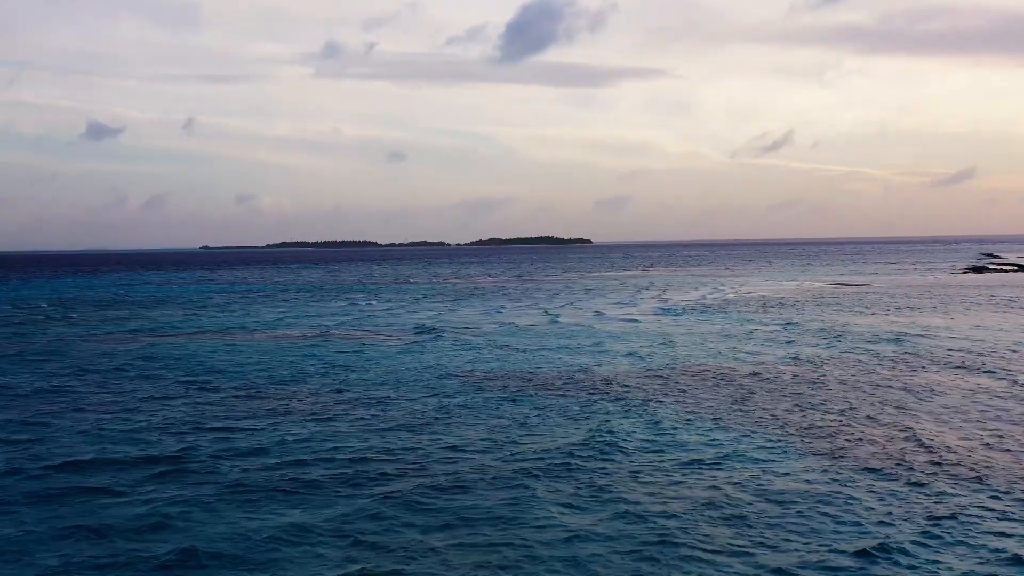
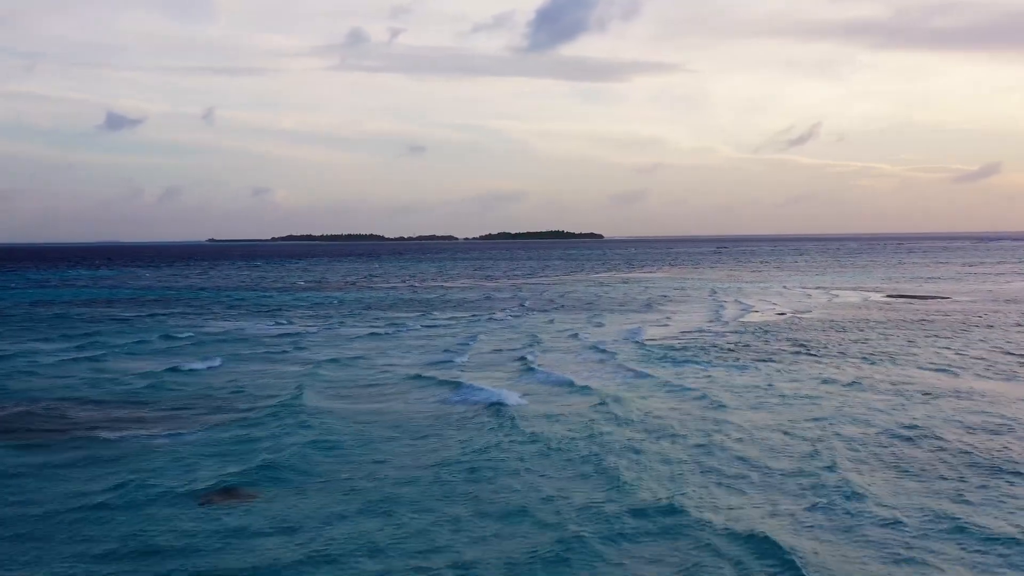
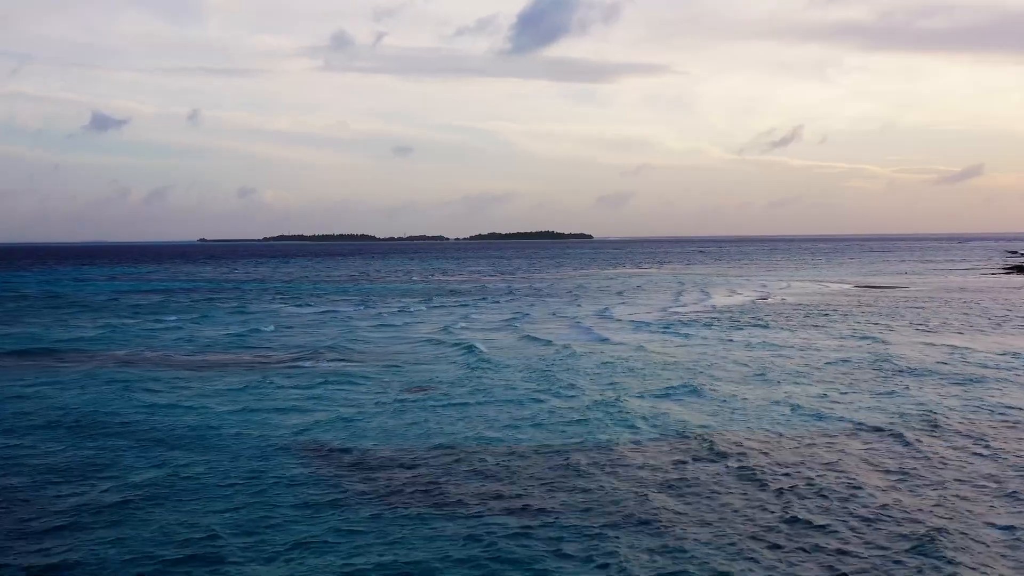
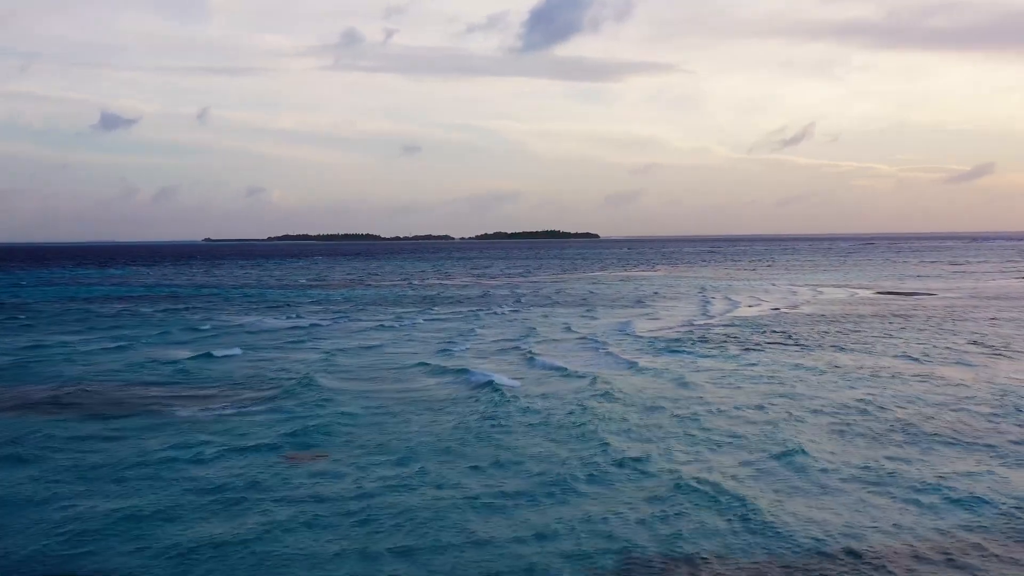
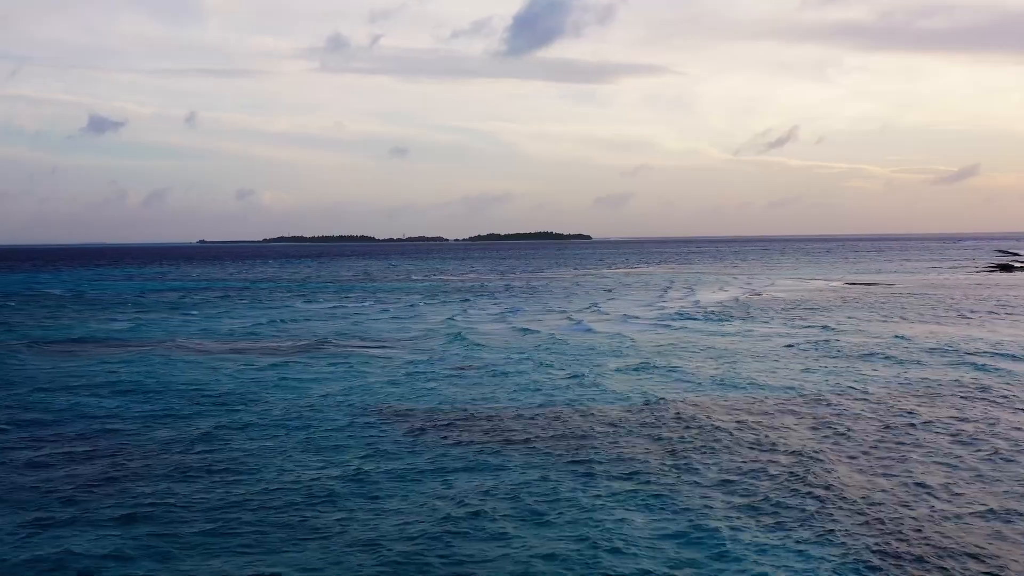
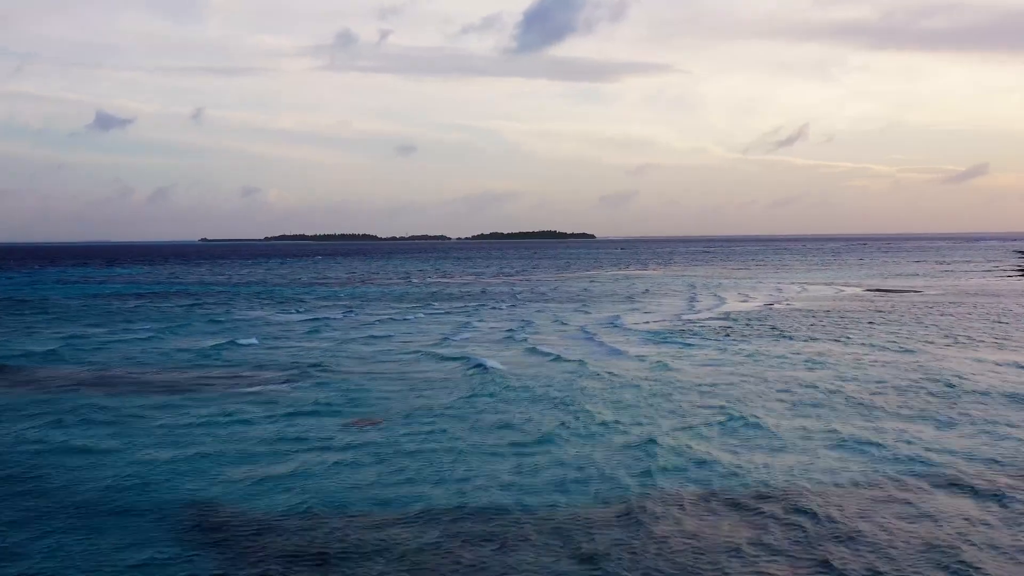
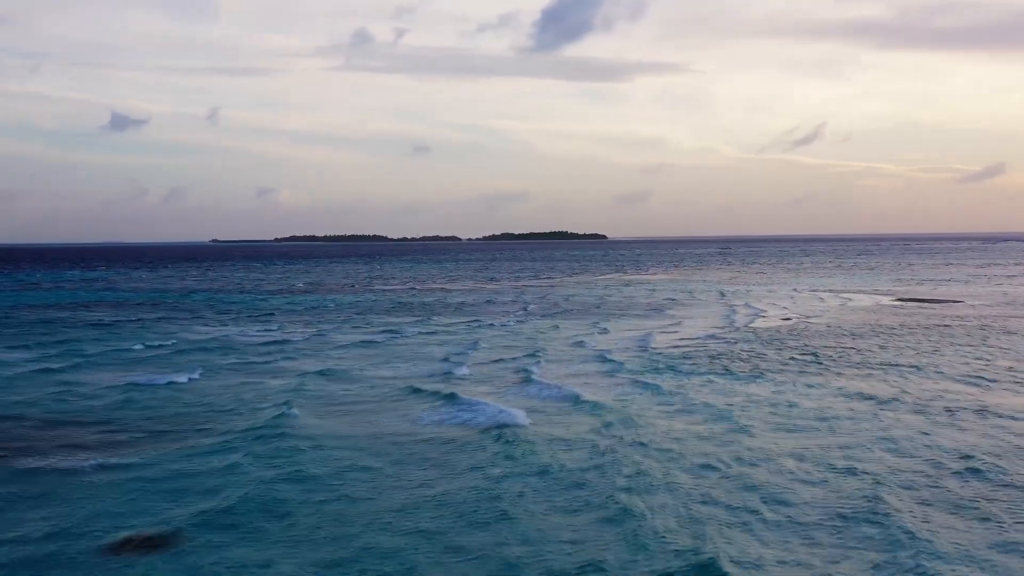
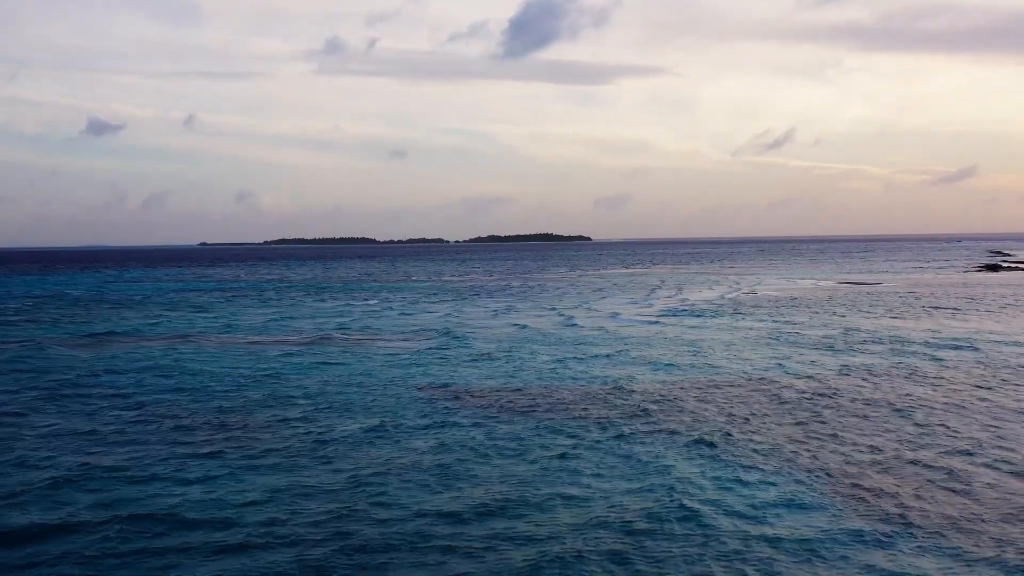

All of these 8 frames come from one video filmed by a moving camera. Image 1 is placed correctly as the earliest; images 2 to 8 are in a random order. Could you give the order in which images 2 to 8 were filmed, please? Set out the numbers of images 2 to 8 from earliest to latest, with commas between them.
8, 5, 3, 6, 4, 2, 7
